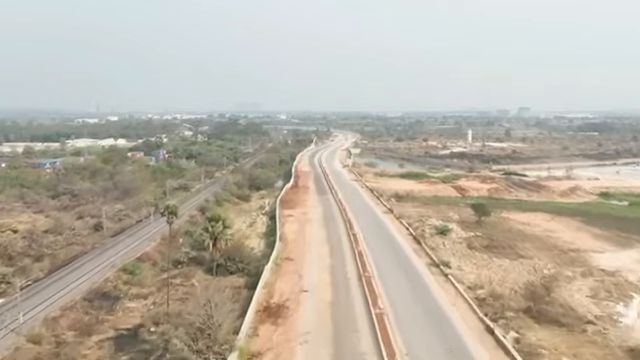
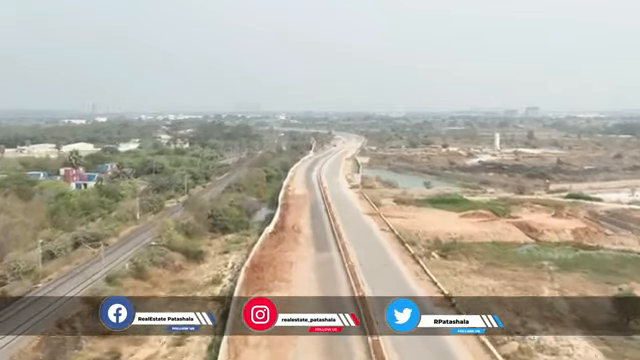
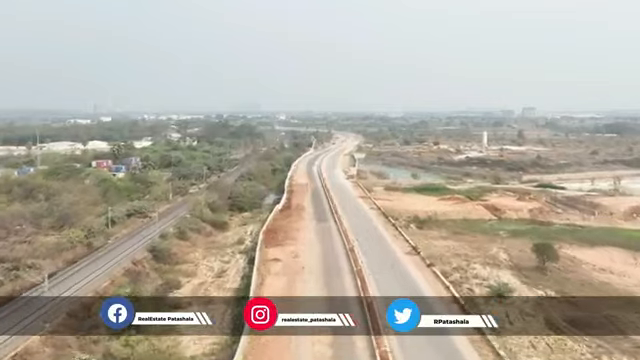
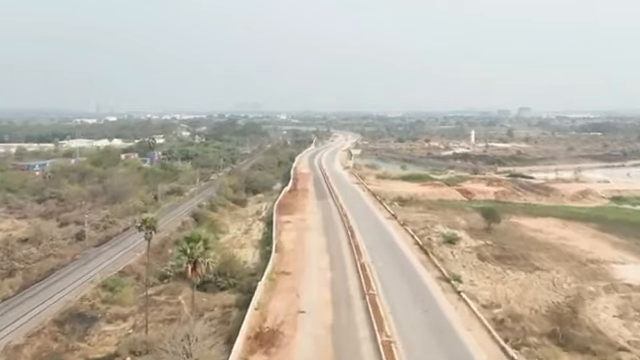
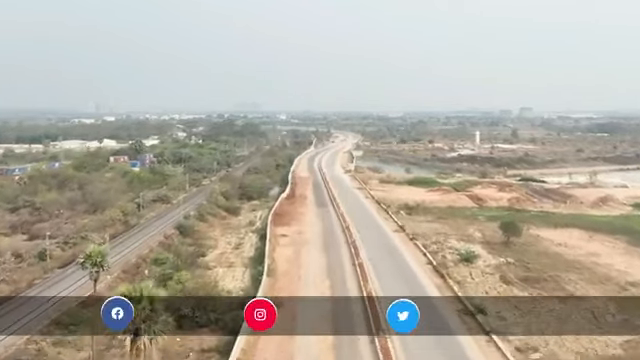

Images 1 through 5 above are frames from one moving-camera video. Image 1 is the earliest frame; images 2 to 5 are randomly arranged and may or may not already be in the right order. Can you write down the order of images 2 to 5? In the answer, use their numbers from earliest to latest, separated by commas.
4, 5, 3, 2
